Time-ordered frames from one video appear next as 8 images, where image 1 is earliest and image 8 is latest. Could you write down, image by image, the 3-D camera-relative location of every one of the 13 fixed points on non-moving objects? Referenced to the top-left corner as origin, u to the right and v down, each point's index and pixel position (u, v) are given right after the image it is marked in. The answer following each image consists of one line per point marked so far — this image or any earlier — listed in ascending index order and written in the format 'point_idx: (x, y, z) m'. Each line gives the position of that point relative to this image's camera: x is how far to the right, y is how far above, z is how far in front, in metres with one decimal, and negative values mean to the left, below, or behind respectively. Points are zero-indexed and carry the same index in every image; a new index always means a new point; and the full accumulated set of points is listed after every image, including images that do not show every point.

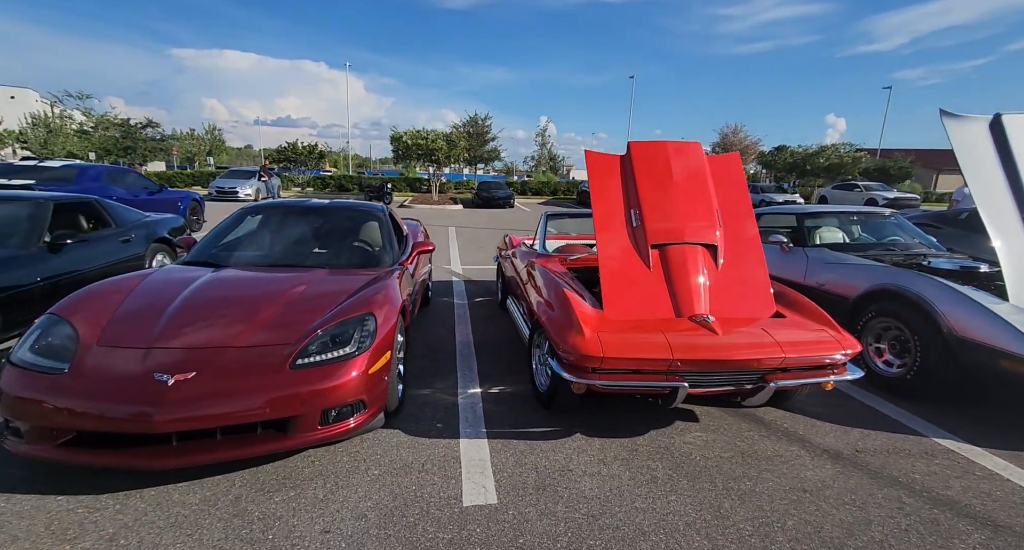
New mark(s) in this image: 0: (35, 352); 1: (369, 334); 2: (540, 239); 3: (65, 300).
0: (-2.3, -0.4, +2.4) m
1: (-0.8, -0.3, +2.7) m
2: (+0.4, +0.4, +5.4) m
3: (-2.5, -0.1, +2.8) m
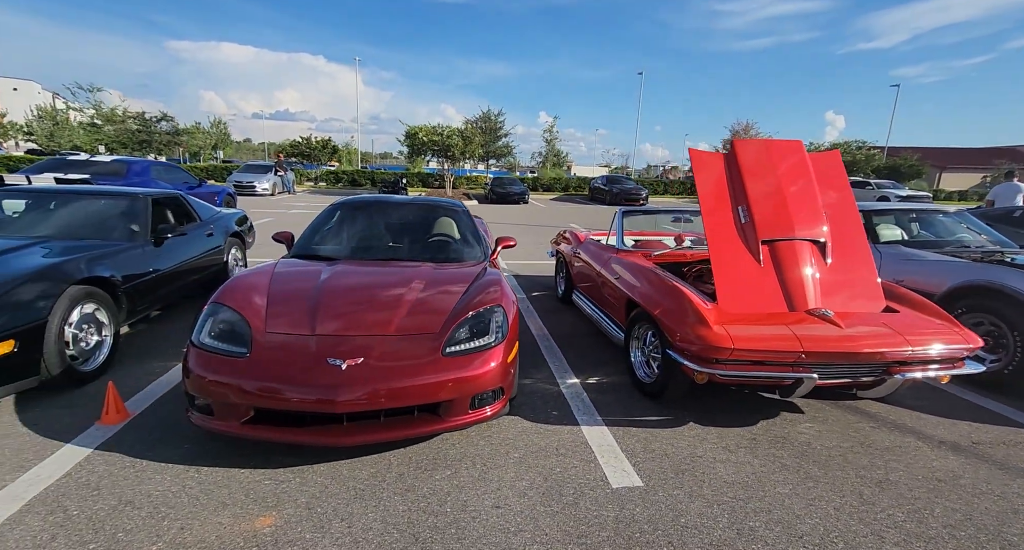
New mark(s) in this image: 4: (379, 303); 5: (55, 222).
0: (-1.6, -0.3, +2.6) m
1: (-0.1, -0.3, +2.8) m
2: (+1.2, +0.4, +5.5) m
3: (-1.8, -0.1, +3.0) m
4: (-0.8, -0.2, +2.8) m
5: (-4.6, +0.4, +5.0) m
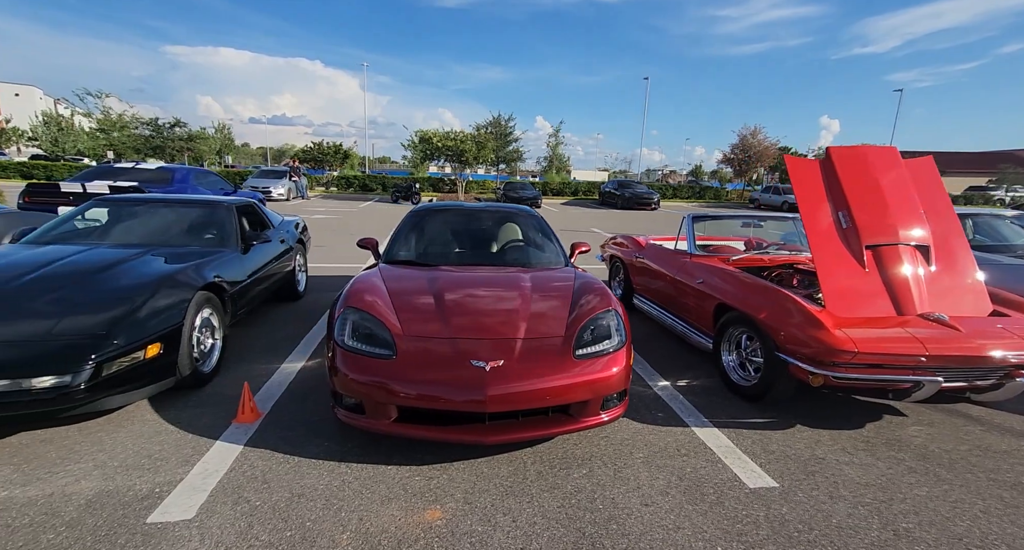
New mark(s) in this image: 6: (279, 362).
0: (-0.9, -0.4, +2.7) m
1: (+0.6, -0.3, +2.9) m
2: (+2.0, +0.4, +5.5) m
3: (-1.1, -0.1, +3.2) m
4: (-0.1, -0.2, +2.9) m
5: (-3.8, +0.4, +5.2) m
6: (-2.0, -0.7, +4.2) m
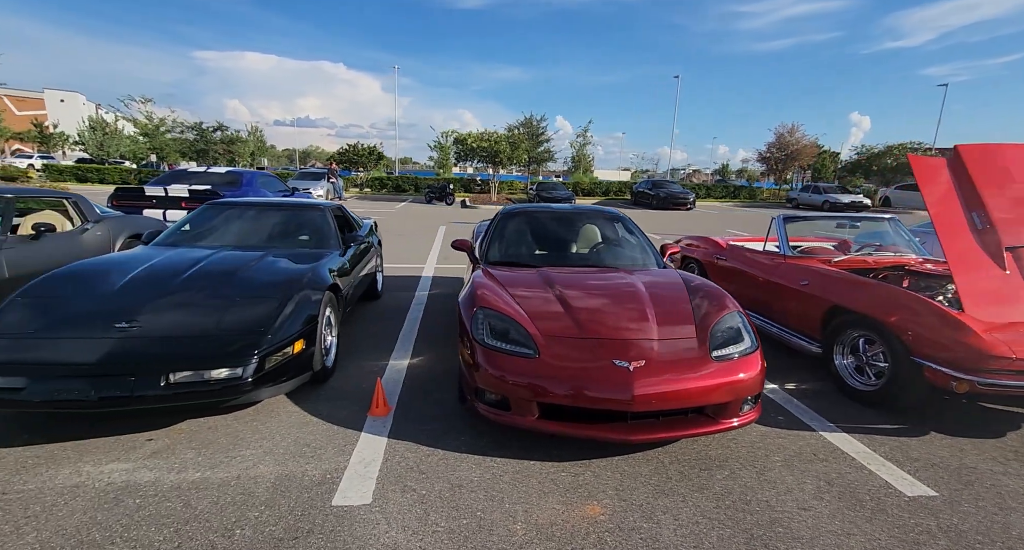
0: (-0.1, -0.4, +2.8) m
1: (+1.4, -0.3, +2.9) m
2: (+2.9, +0.4, +5.4) m
3: (-0.3, -0.1, +3.3) m
4: (+0.7, -0.2, +3.0) m
5: (-2.9, +0.4, +5.5) m
6: (-1.2, -0.7, +4.4) m
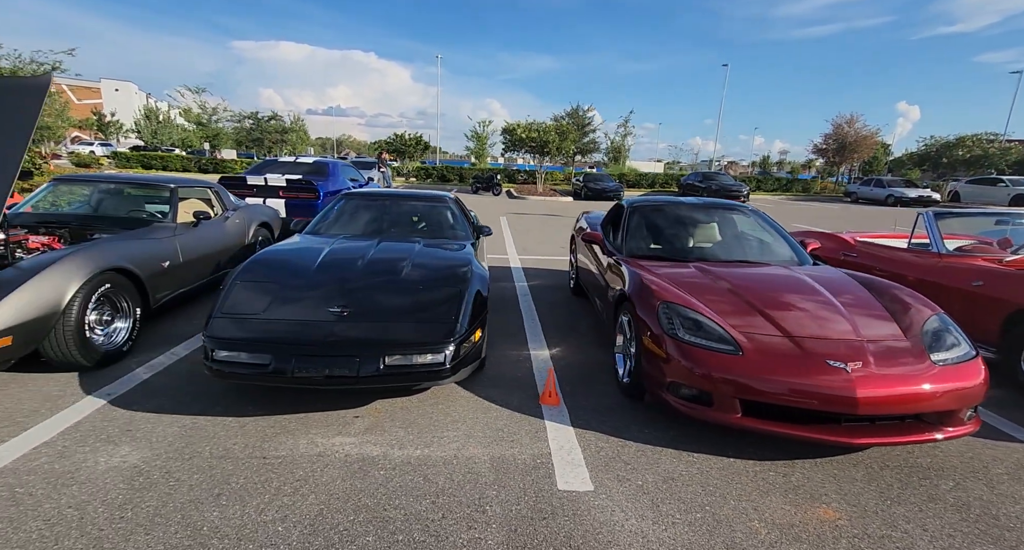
0: (+0.9, -0.3, +2.8) m
1: (+2.4, -0.3, +2.7) m
2: (+4.3, +0.4, +5.0) m
3: (+0.8, -0.1, +3.3) m
4: (+1.8, -0.2, +2.9) m
5: (-1.5, +0.5, +5.8) m
6: (+0.1, -0.7, +4.5) m
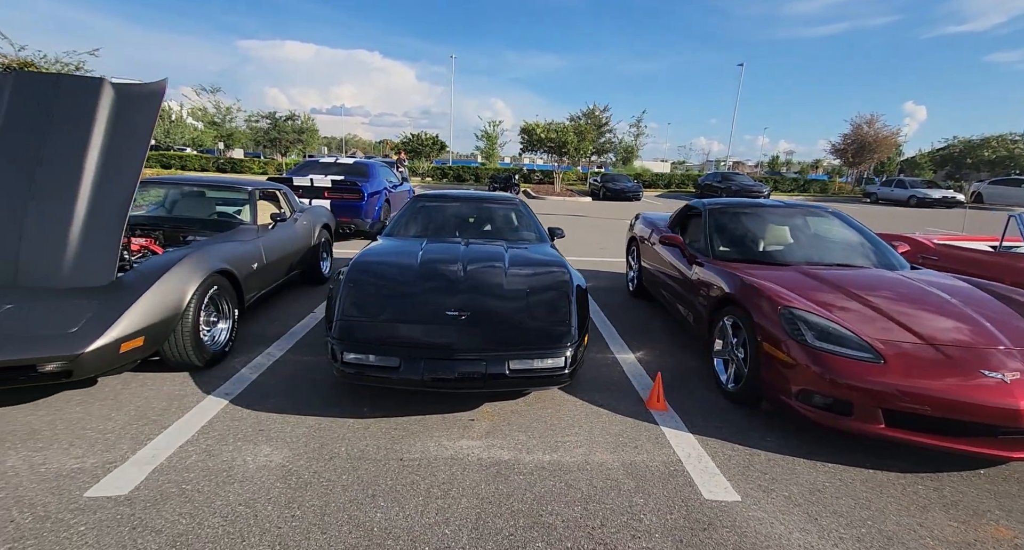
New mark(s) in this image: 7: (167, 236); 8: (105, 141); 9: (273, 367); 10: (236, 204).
0: (+1.6, -0.3, +2.7) m
1: (+3.1, -0.3, +2.5) m
2: (+5.0, +0.4, +4.7) m
3: (+1.5, -0.1, +3.2) m
4: (+2.4, -0.2, +2.7) m
5: (-0.6, +0.5, +5.8) m
6: (+0.8, -0.7, +4.4) m
7: (-3.4, +0.4, +4.8) m
8: (-2.6, +0.9, +3.1) m
9: (-1.8, -0.7, +3.6) m
10: (-3.1, +0.8, +5.6) m
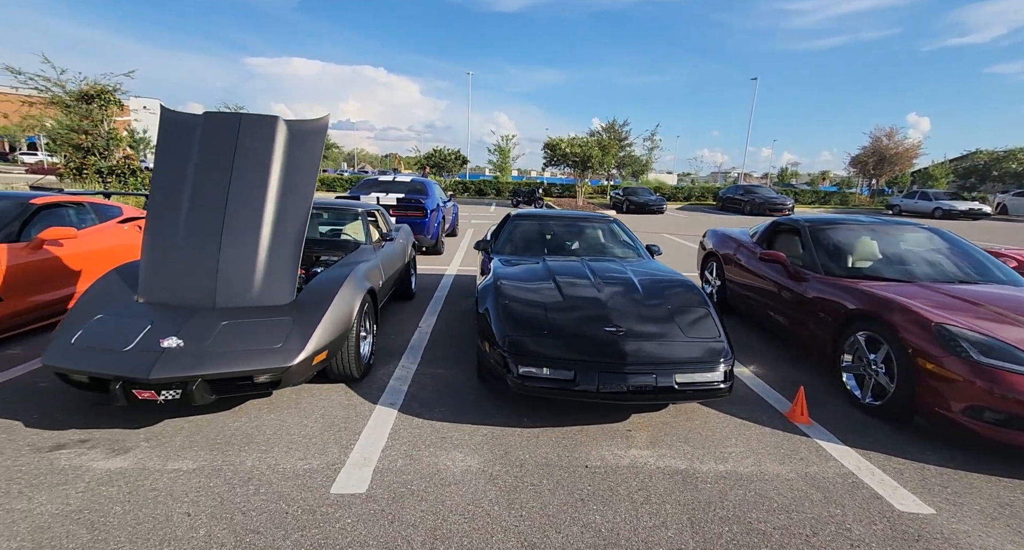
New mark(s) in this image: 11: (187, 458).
0: (+2.5, -0.4, +2.7) m
1: (+4.0, -0.4, +2.5) m
2: (+6.1, +0.2, +4.5) m
3: (+2.5, -0.2, +3.3) m
4: (+3.3, -0.3, +2.7) m
5: (+0.5, +0.3, +6.0) m
6: (+1.9, -0.8, +4.5) m
7: (-2.3, +0.2, +5.2) m
8: (-1.6, +0.8, +3.5) m
9: (-0.8, -0.8, +3.9) m
10: (-2.0, +0.6, +6.0) m
11: (-1.6, -0.9, +2.5) m
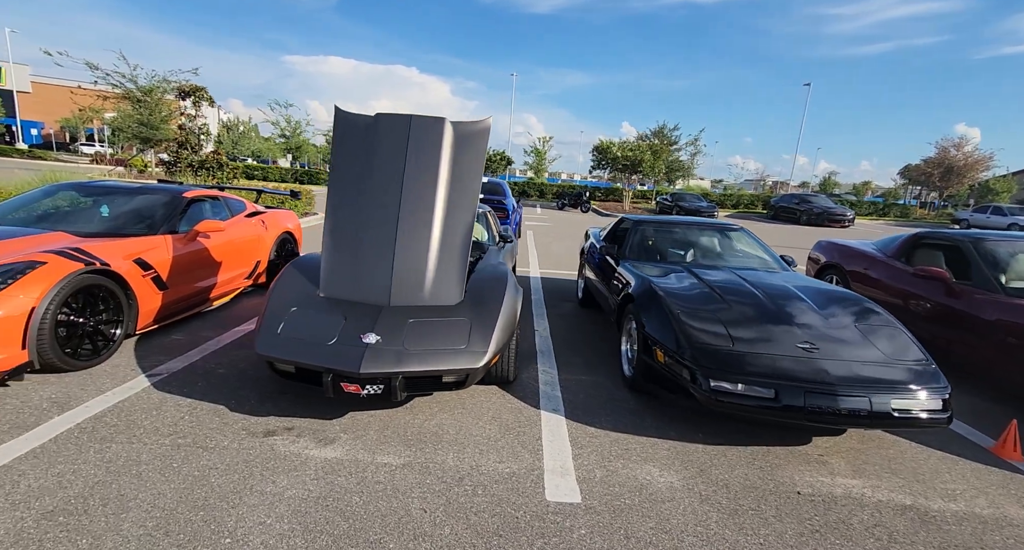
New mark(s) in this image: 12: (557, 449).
0: (+3.5, -0.6, +2.3) m
1: (+5.0, -0.6, +1.9) m
2: (+7.3, 0.0, +3.8) m
3: (+3.5, -0.4, +2.9) m
4: (+4.4, -0.5, +2.2) m
5: (+1.9, +0.2, +5.8) m
6: (+3.1, -1.0, +4.2) m
7: (-1.0, +0.2, +5.3) m
8: (-0.5, +0.7, +3.5) m
9: (+0.4, -0.8, +3.8) m
10: (-0.6, +0.6, +6.1) m
11: (-0.6, -0.9, +2.5) m
12: (+0.2, -0.9, +2.7) m
